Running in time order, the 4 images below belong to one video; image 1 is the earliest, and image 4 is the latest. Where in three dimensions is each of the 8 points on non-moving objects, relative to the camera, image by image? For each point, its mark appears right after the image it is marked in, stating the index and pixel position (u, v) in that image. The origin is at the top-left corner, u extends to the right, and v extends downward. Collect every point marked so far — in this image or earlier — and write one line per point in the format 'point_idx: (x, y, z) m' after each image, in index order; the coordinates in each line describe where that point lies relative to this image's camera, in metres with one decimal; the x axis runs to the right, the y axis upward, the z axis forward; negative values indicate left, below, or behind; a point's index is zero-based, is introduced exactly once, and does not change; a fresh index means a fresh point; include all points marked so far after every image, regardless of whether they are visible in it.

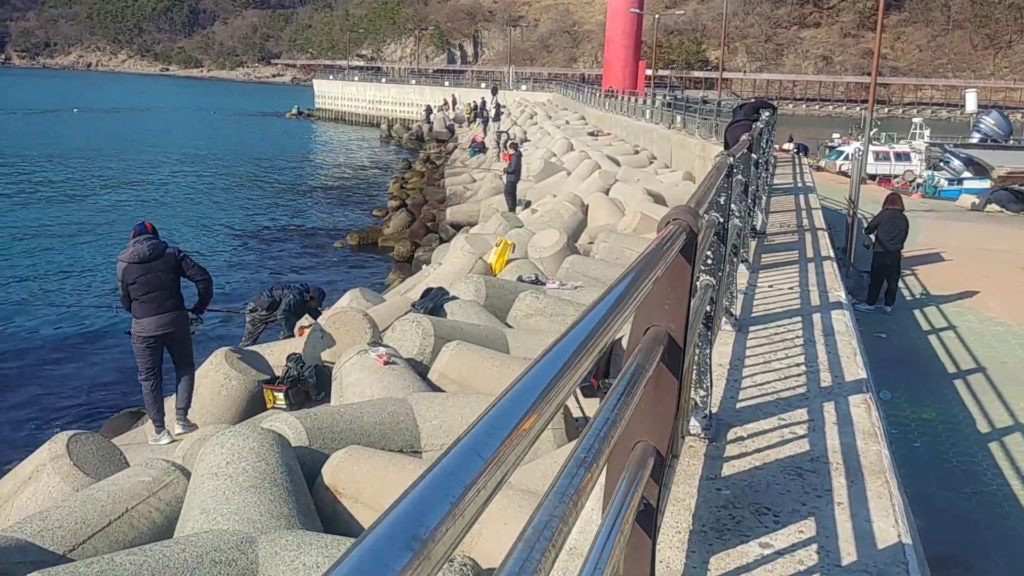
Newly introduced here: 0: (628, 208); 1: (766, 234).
0: (+2.0, +1.4, +16.7) m
1: (+2.4, +0.5, +9.3) m
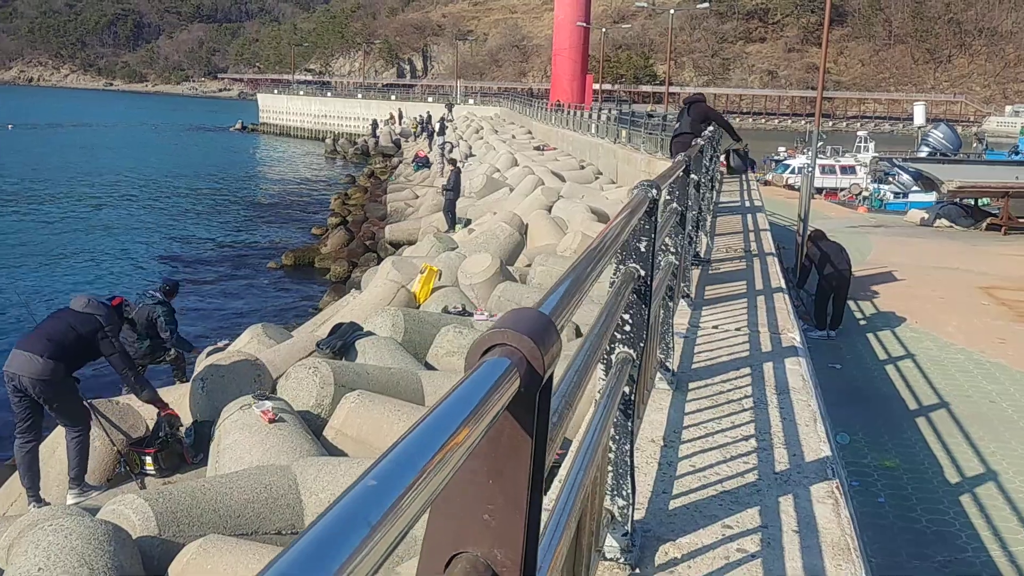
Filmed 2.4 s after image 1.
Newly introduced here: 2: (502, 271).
0: (+0.9, +1.0, +15.8) m
1: (+1.7, +0.2, +8.4) m
2: (-0.1, +0.2, +11.6) m
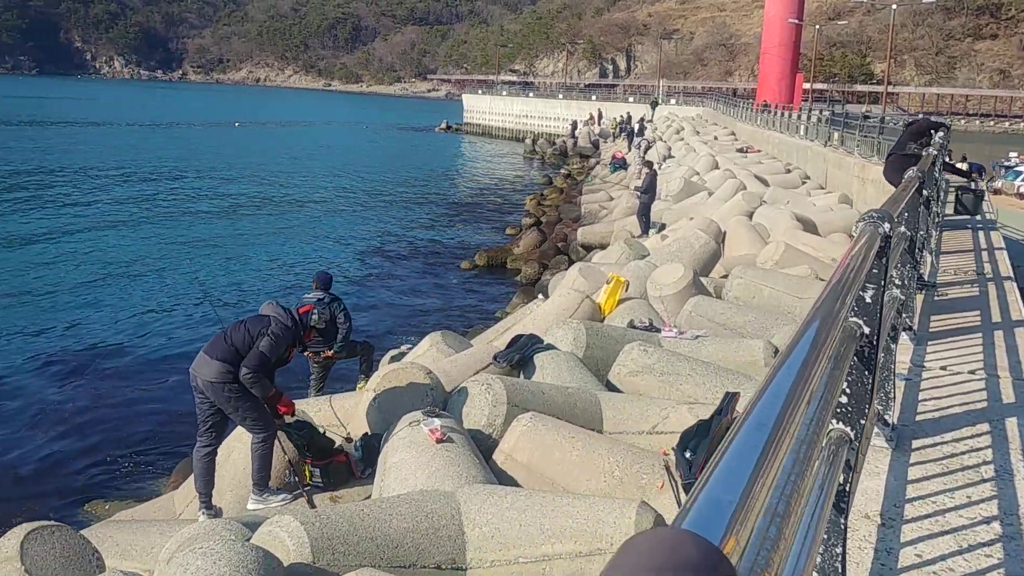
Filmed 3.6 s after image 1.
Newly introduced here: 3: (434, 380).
0: (+3.9, +0.8, +14.8) m
1: (+3.2, 0.0, +7.4) m
2: (+2.0, +0.1, +10.9) m
3: (-0.5, -0.7, +7.0) m
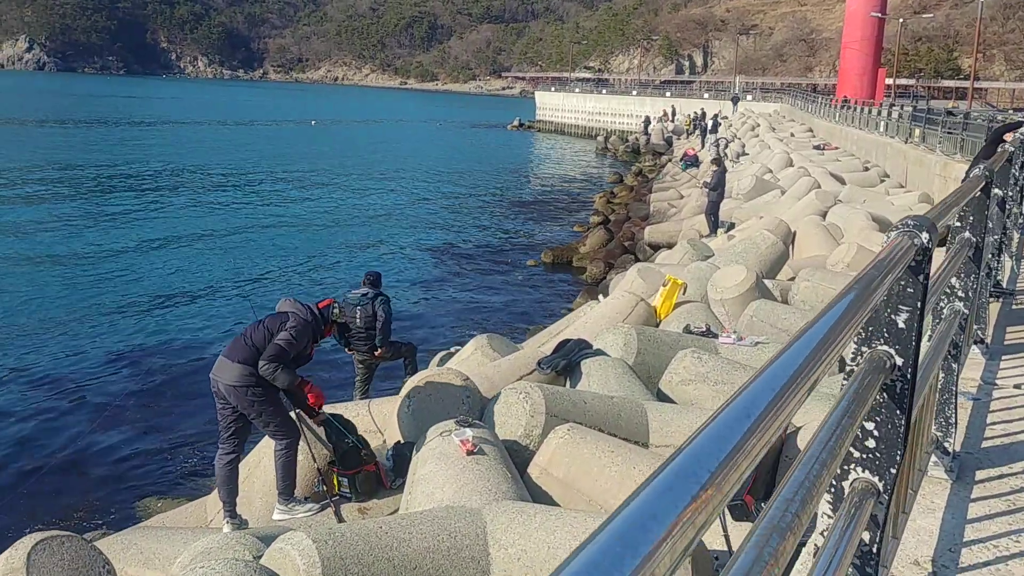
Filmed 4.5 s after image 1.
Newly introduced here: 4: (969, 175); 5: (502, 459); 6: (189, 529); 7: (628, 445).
0: (+4.7, +0.7, +14.2) m
1: (+3.5, 0.0, +6.8) m
2: (+2.6, 0.0, +10.4) m
3: (-0.3, -0.7, +6.7) m
4: (+1.6, +0.4, +3.6) m
5: (-0.1, -1.0, +5.7) m
6: (-2.0, -1.5, +6.2) m
7: (+0.7, -0.9, +5.9) m
